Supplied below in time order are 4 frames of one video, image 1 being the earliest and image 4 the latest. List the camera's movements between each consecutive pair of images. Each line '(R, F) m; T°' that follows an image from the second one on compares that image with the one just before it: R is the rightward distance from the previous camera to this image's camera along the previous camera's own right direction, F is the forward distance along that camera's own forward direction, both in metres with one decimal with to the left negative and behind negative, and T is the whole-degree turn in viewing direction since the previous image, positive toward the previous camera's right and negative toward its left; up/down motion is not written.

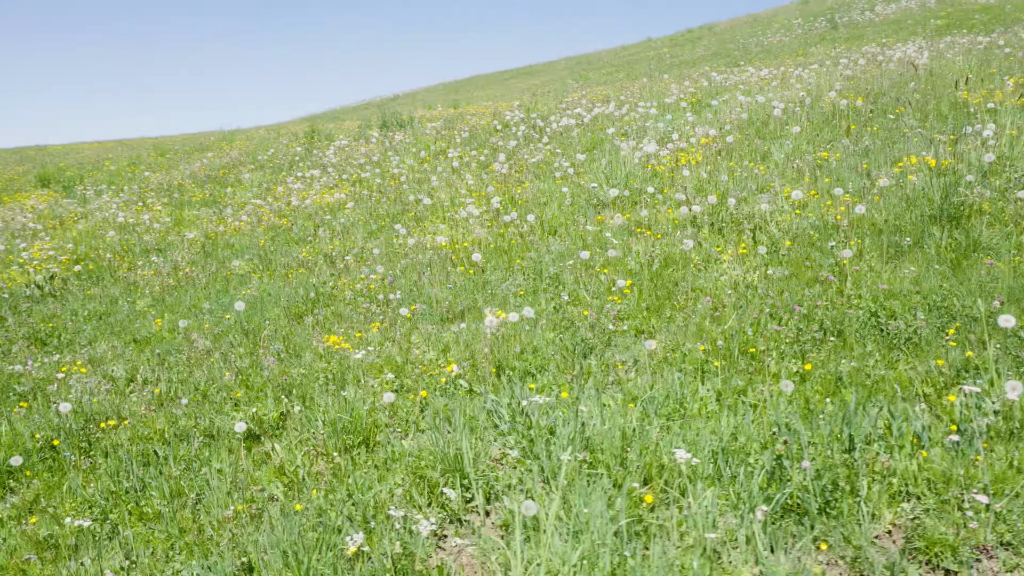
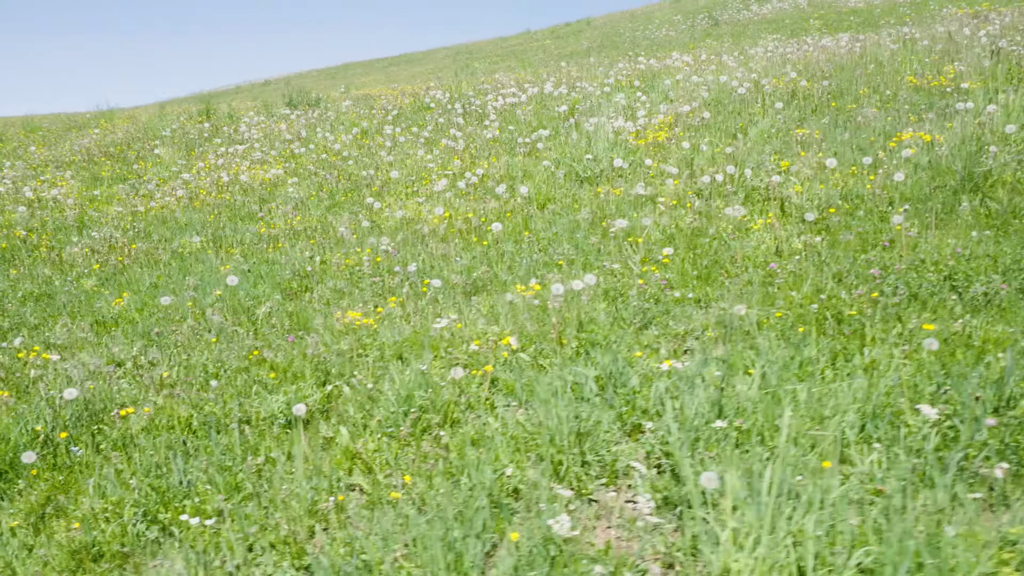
(-3.5, +1.1) m; +8°
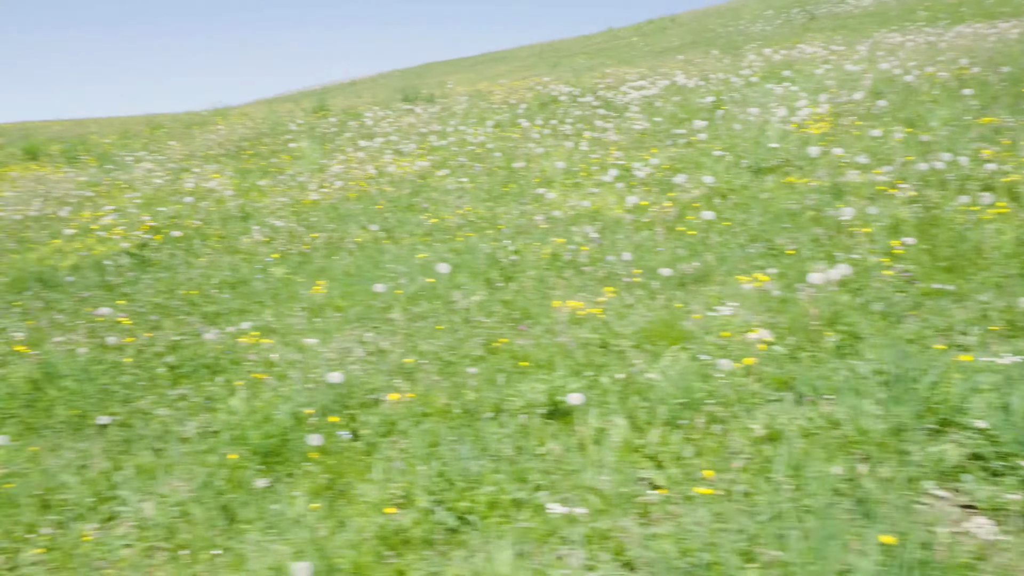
(-3.7, +0.3) m; -8°
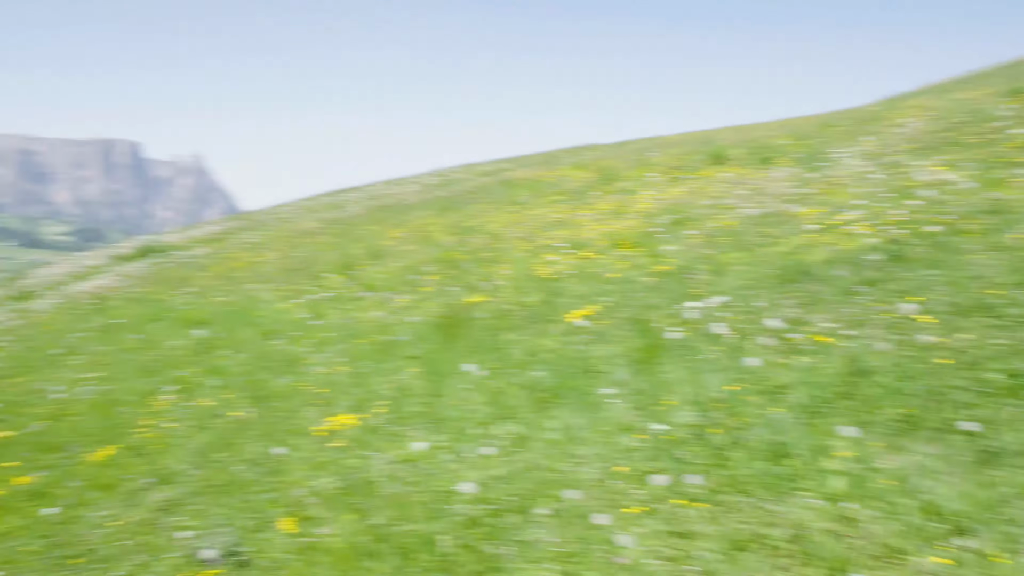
(+0.8, -1.6) m; -13°
